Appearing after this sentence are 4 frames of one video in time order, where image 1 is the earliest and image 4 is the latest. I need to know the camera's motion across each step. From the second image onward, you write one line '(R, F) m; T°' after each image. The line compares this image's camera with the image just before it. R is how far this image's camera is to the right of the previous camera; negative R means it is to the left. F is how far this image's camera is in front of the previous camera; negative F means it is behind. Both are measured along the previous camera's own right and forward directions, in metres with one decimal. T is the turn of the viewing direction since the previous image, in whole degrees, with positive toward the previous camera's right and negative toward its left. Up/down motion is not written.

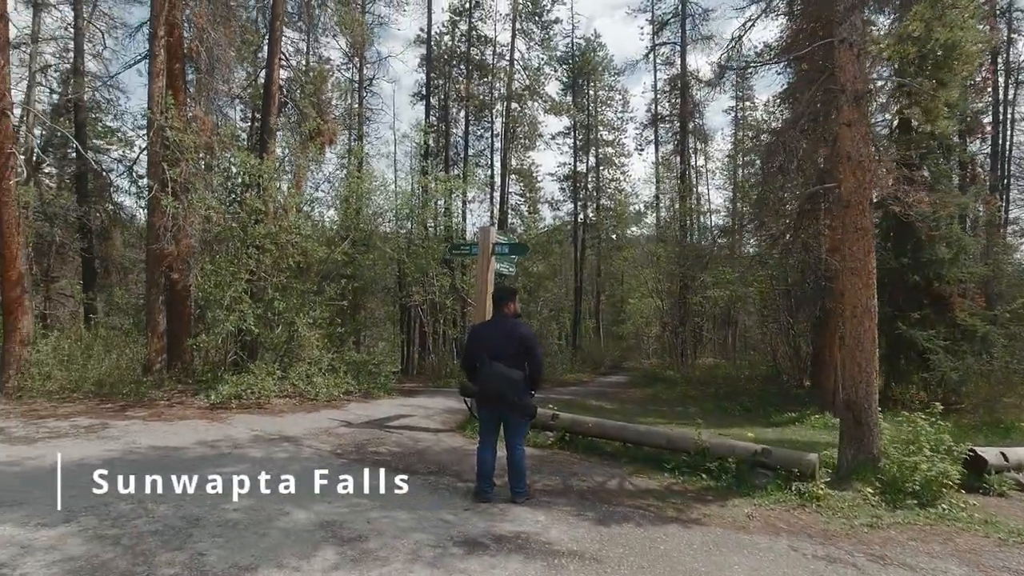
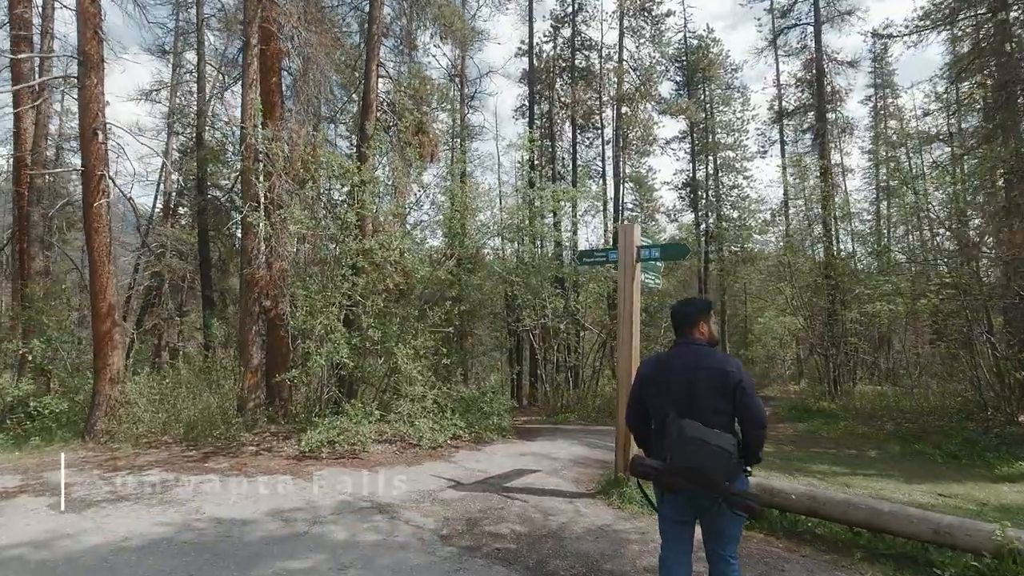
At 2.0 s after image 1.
(-0.5, +1.6) m; -11°
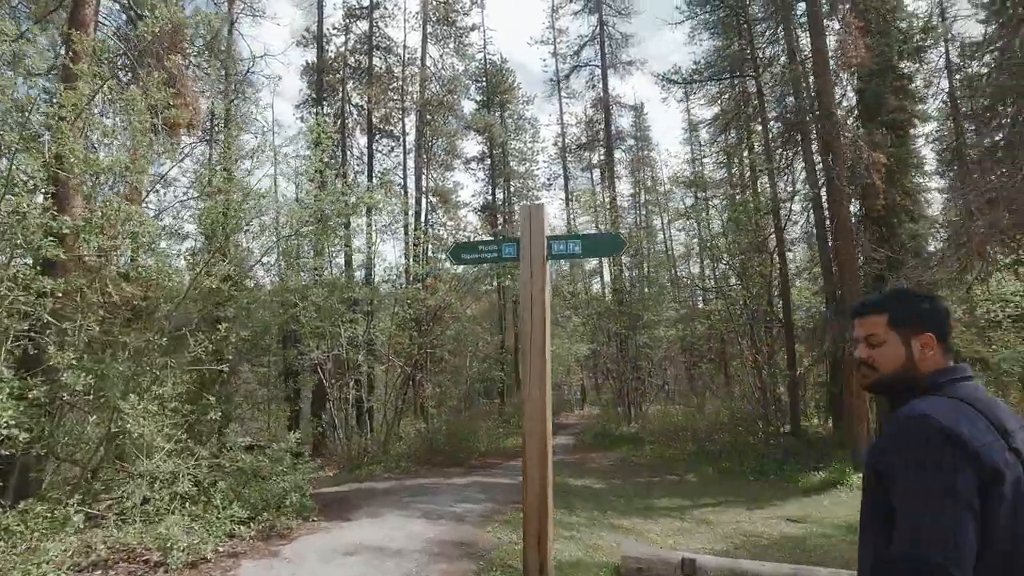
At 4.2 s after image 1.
(-0.5, +2.2) m; +23°
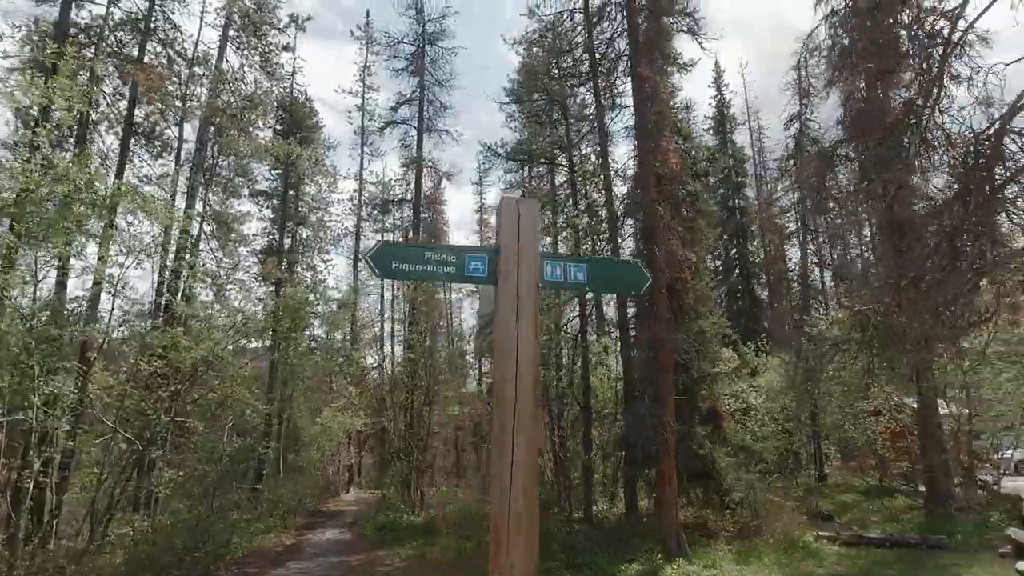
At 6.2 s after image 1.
(-0.8, +1.7) m; +24°
